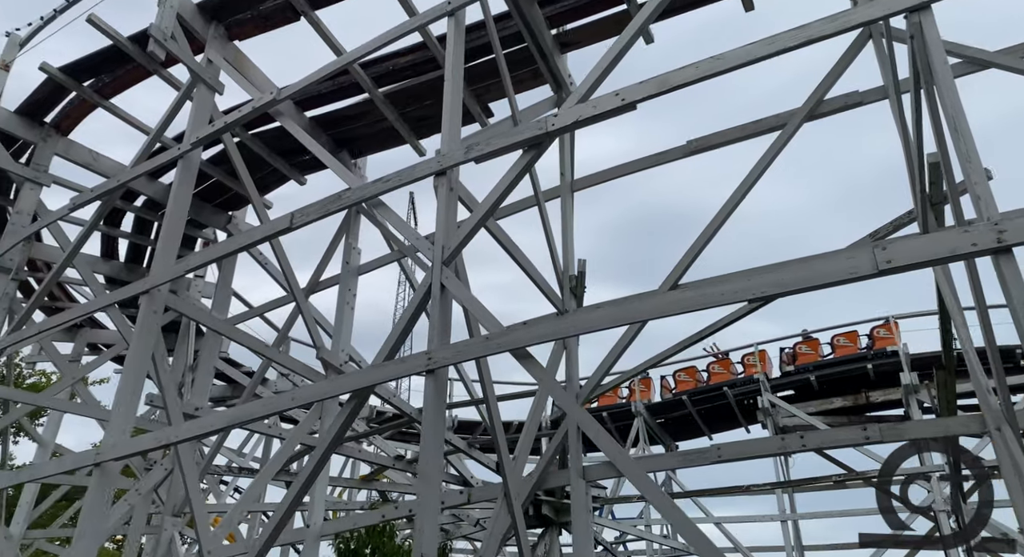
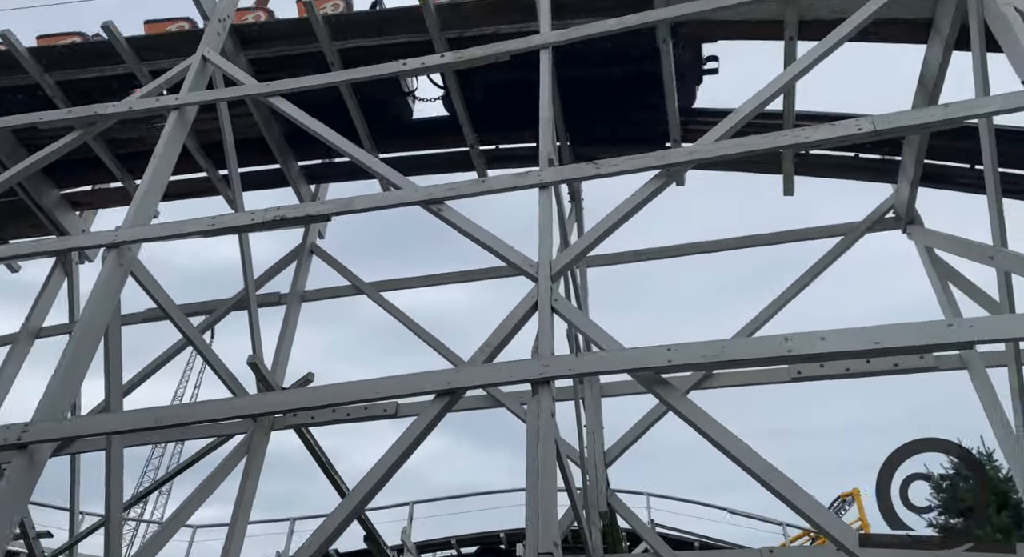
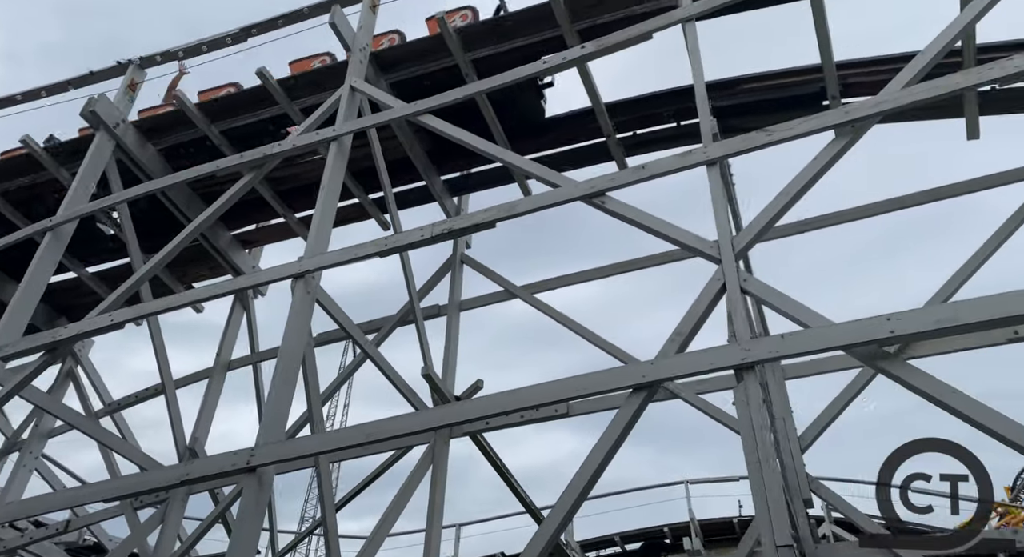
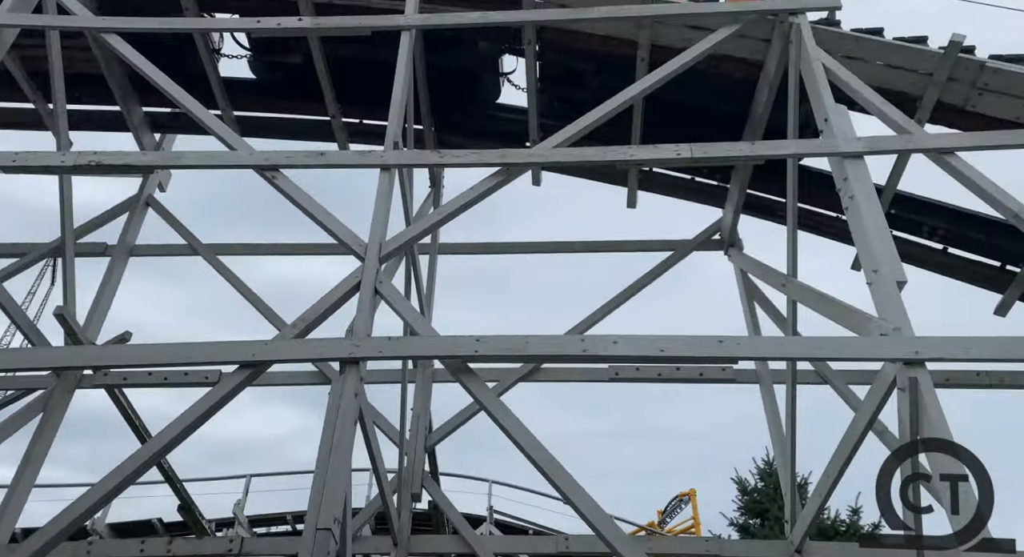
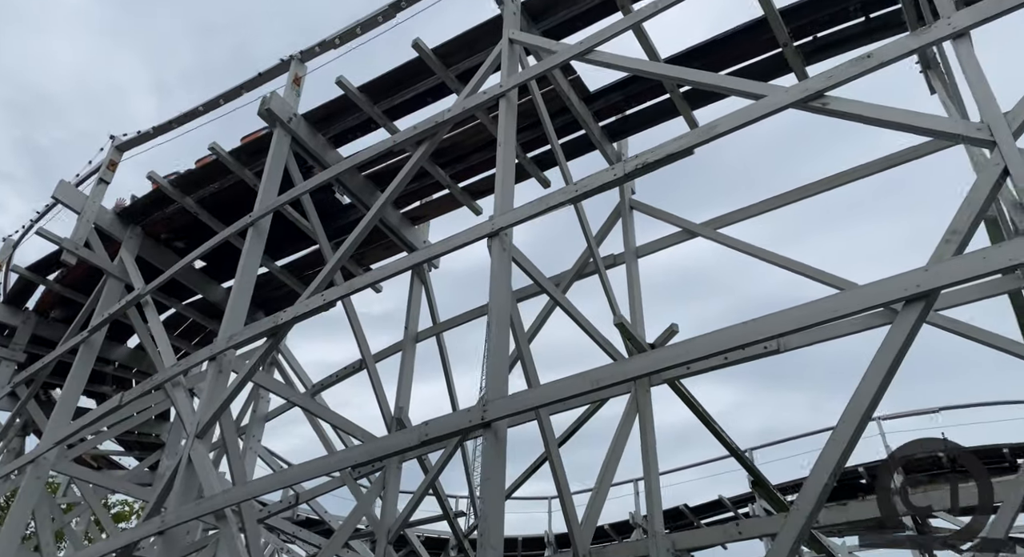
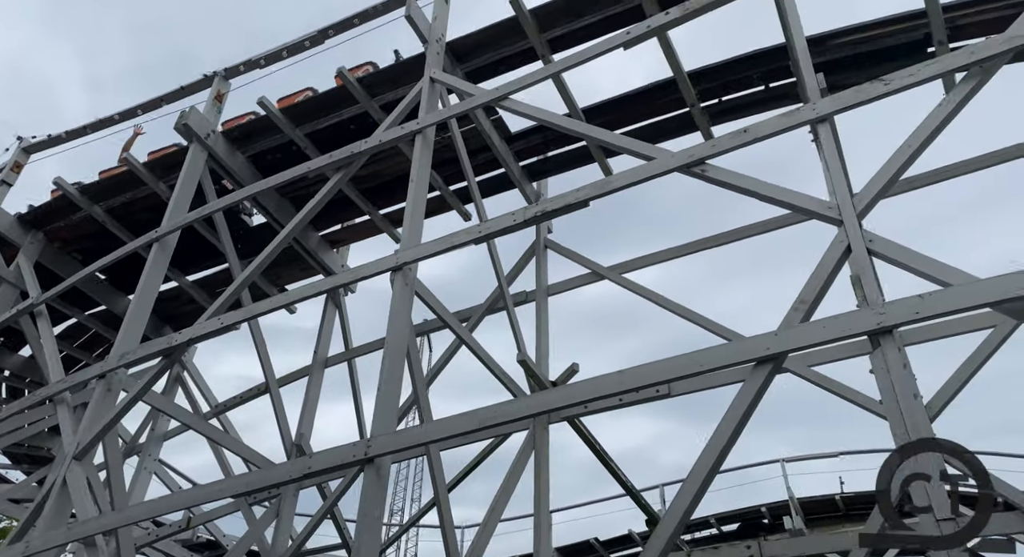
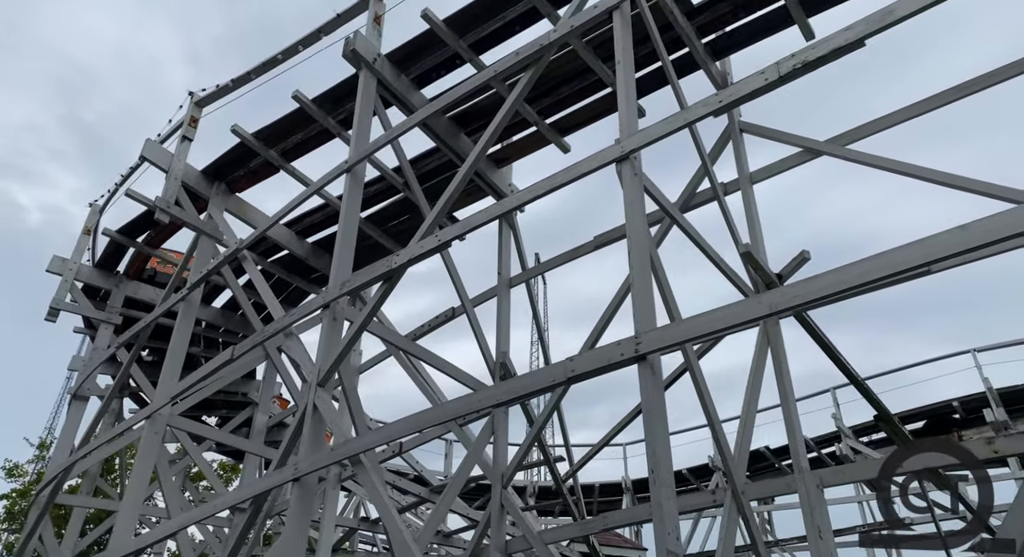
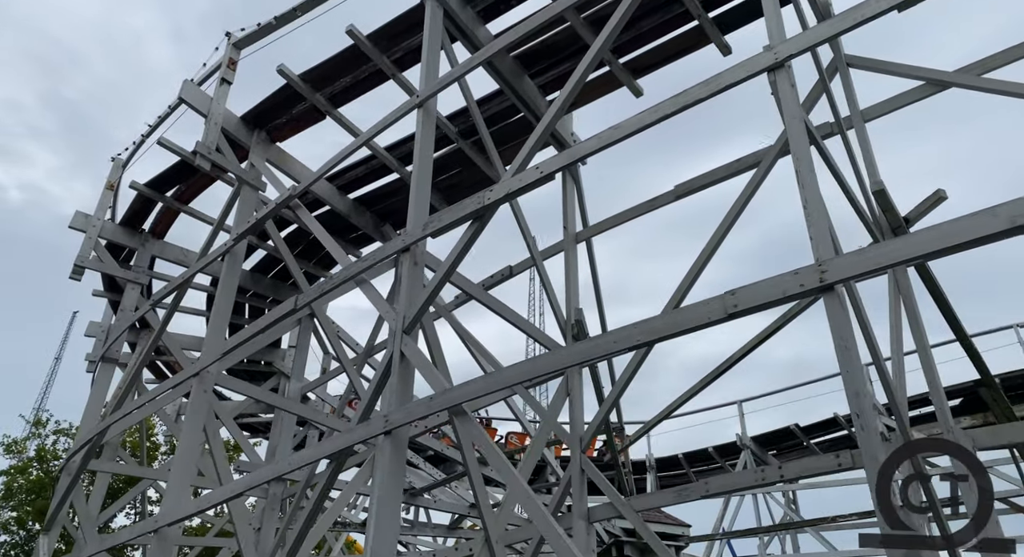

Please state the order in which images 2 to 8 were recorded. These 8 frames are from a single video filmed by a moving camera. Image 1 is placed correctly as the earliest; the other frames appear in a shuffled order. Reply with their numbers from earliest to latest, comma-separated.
8, 7, 5, 6, 3, 2, 4
